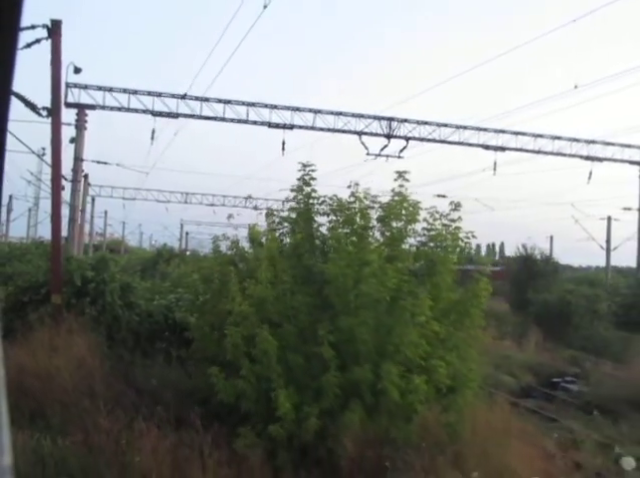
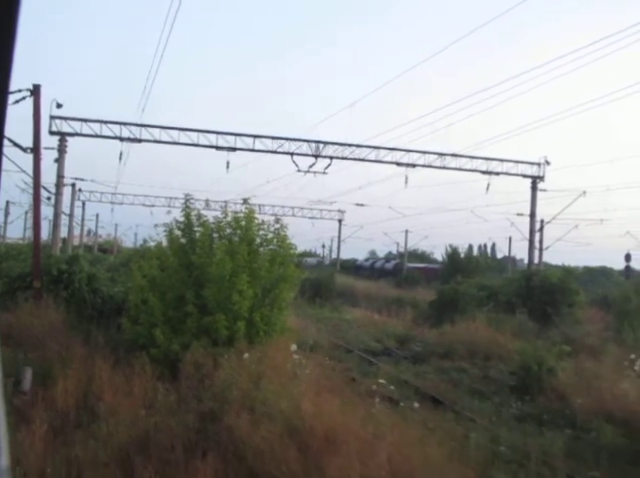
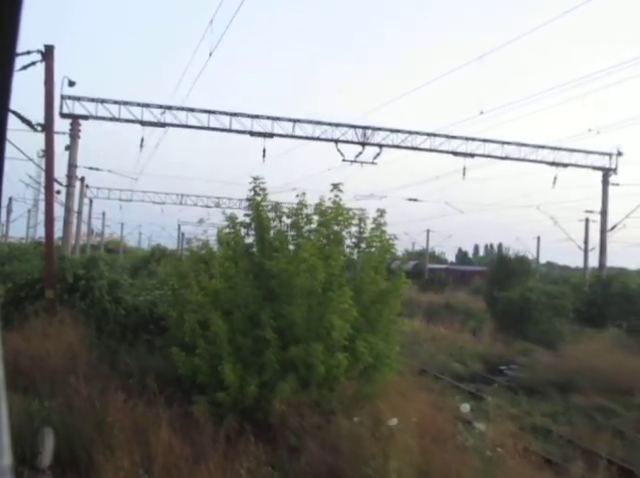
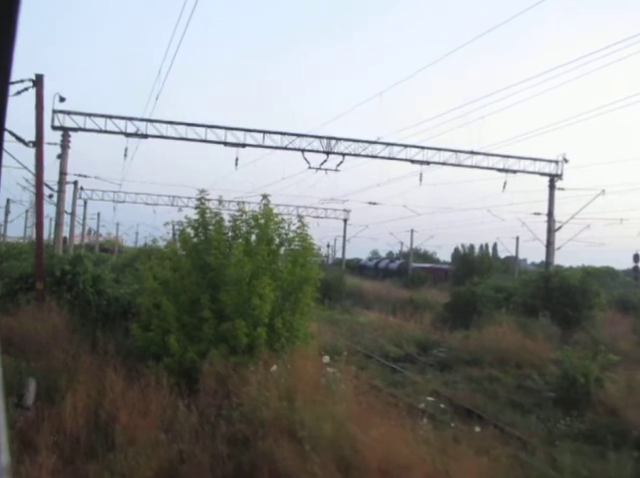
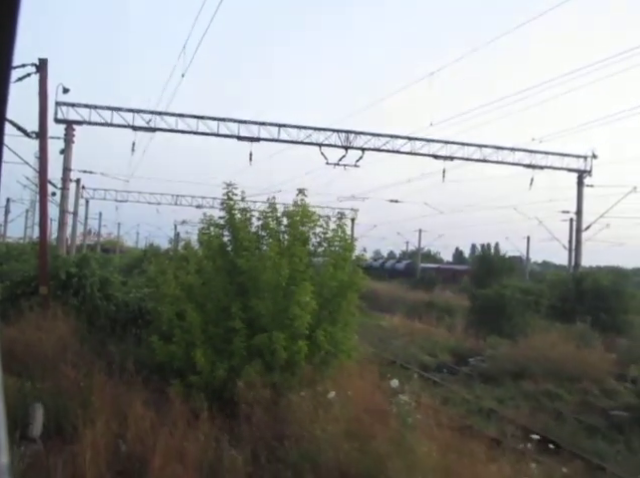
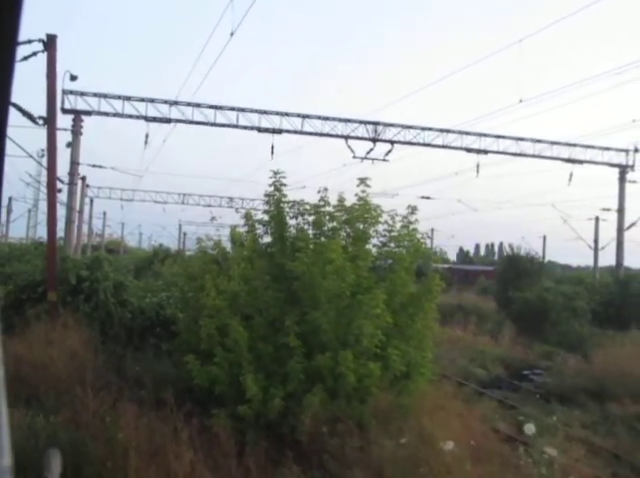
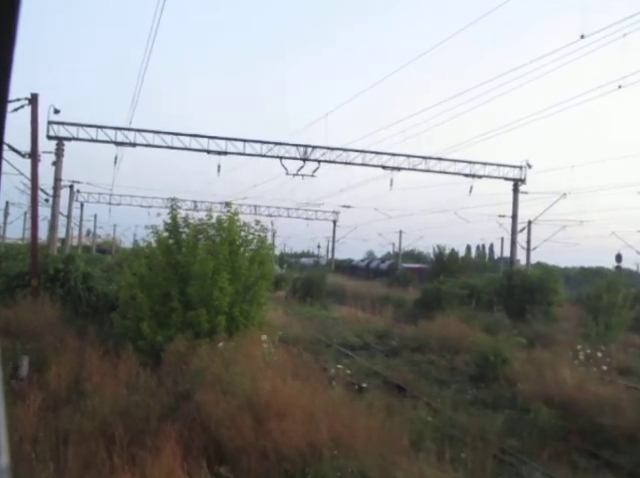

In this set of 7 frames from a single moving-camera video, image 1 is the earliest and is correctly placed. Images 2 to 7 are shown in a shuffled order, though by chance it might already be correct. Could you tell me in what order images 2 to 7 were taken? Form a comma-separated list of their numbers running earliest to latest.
6, 3, 5, 4, 2, 7
